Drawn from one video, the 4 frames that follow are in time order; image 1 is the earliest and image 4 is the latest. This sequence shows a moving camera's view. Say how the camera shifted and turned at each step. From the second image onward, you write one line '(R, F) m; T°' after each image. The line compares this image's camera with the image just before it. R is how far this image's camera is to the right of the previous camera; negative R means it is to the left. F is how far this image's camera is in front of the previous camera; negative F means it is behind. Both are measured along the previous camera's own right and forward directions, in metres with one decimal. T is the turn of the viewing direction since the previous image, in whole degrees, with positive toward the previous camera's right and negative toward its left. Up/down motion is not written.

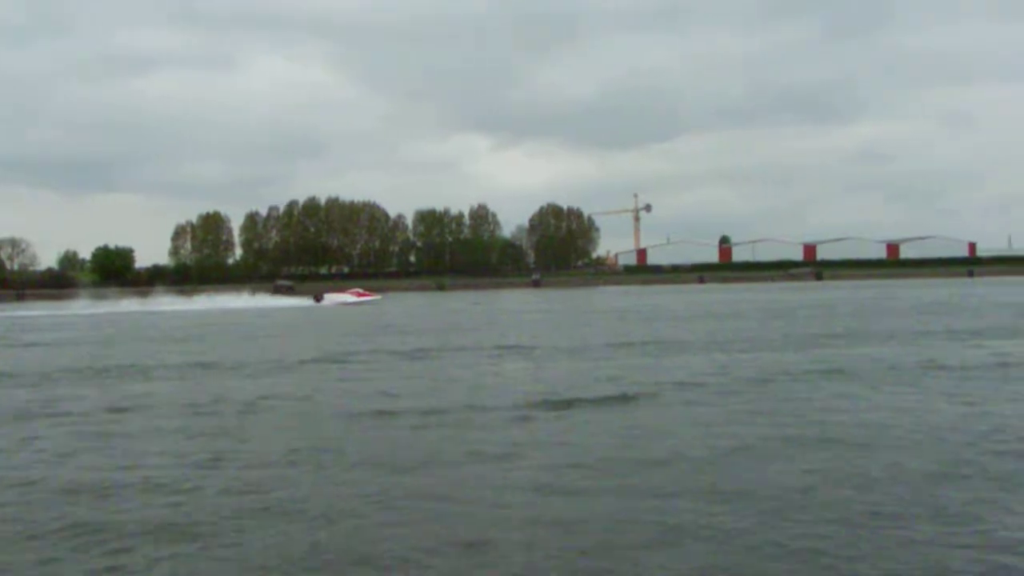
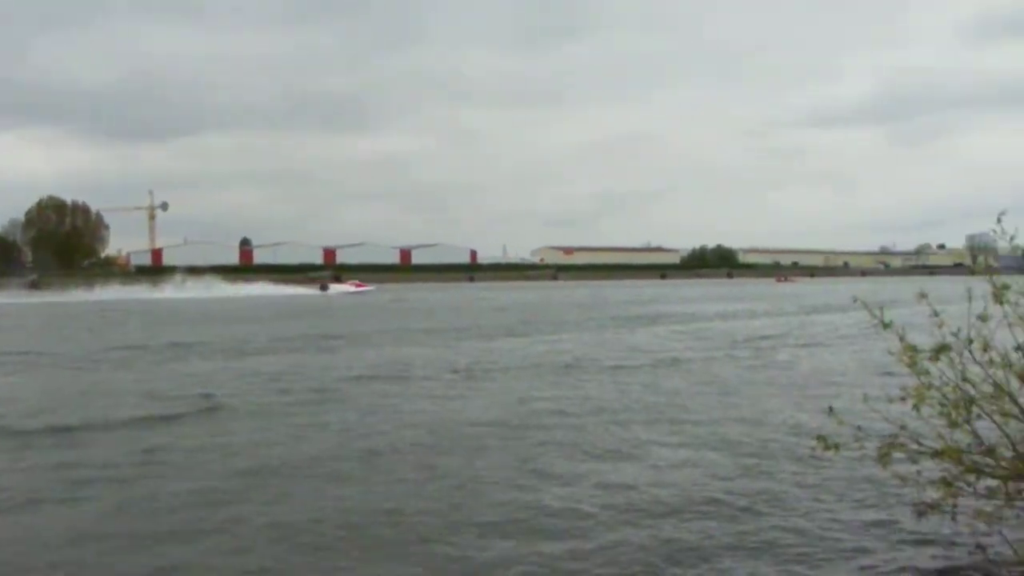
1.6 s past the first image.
(0.0, +0.5) m; +27°
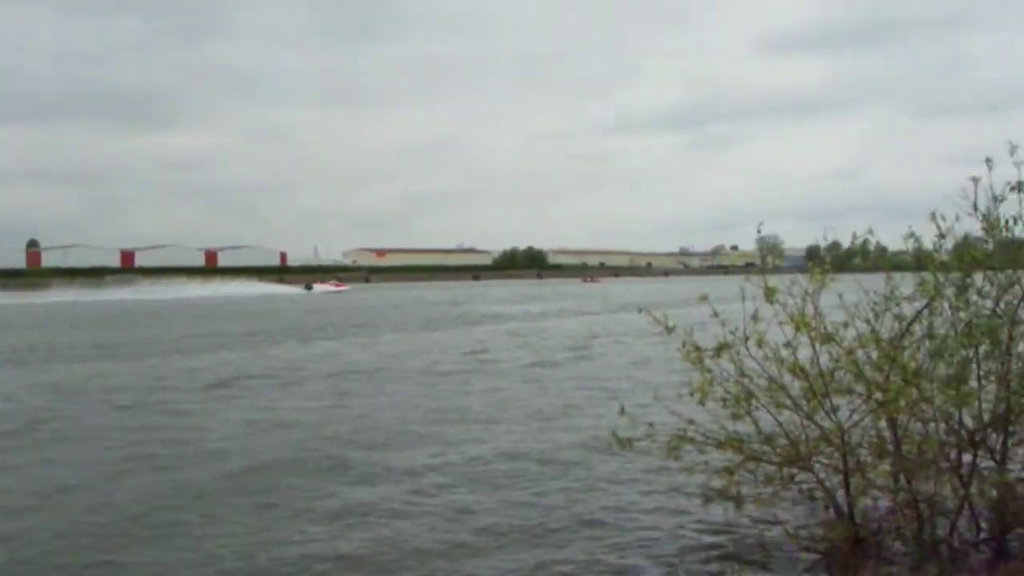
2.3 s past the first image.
(-0.1, -0.1) m; +11°
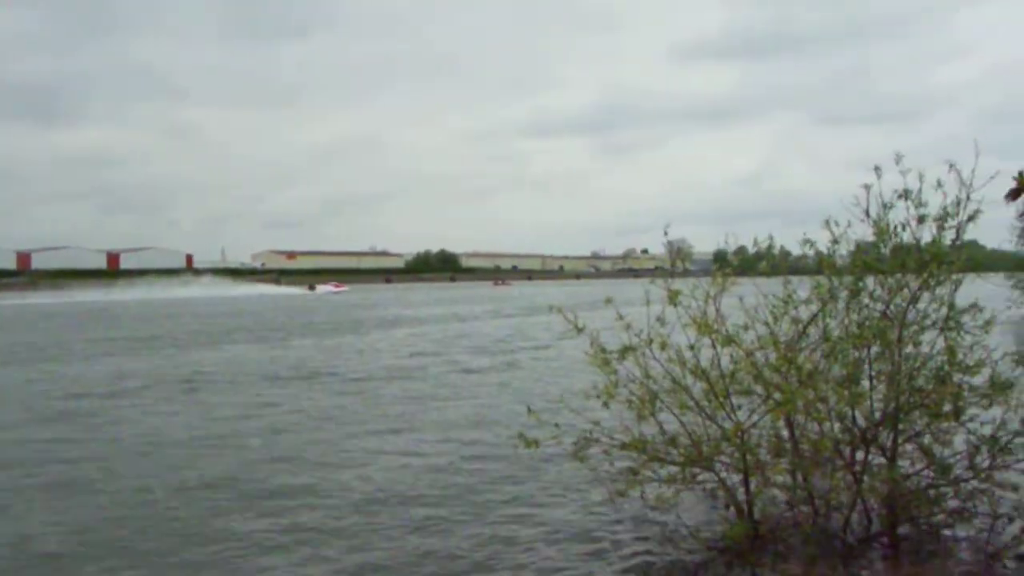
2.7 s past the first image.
(-0.1, -0.2) m; +5°
